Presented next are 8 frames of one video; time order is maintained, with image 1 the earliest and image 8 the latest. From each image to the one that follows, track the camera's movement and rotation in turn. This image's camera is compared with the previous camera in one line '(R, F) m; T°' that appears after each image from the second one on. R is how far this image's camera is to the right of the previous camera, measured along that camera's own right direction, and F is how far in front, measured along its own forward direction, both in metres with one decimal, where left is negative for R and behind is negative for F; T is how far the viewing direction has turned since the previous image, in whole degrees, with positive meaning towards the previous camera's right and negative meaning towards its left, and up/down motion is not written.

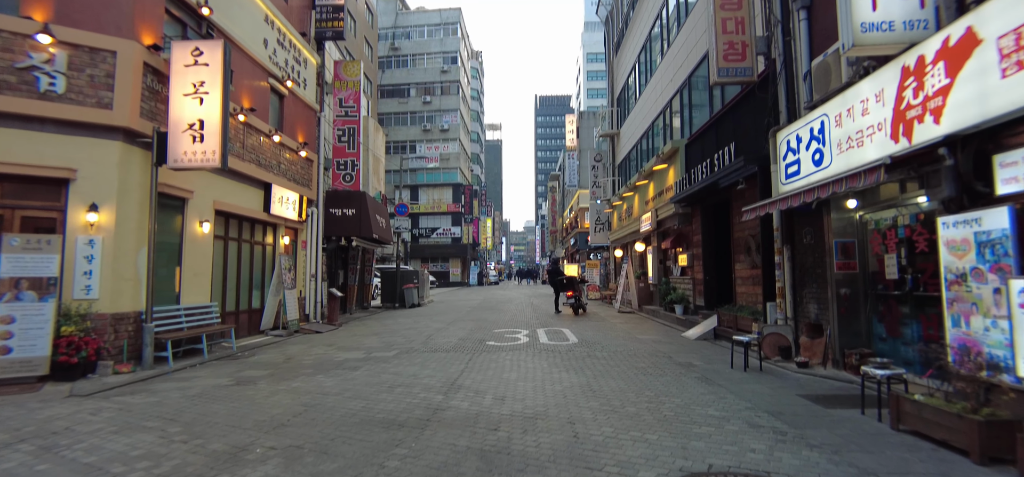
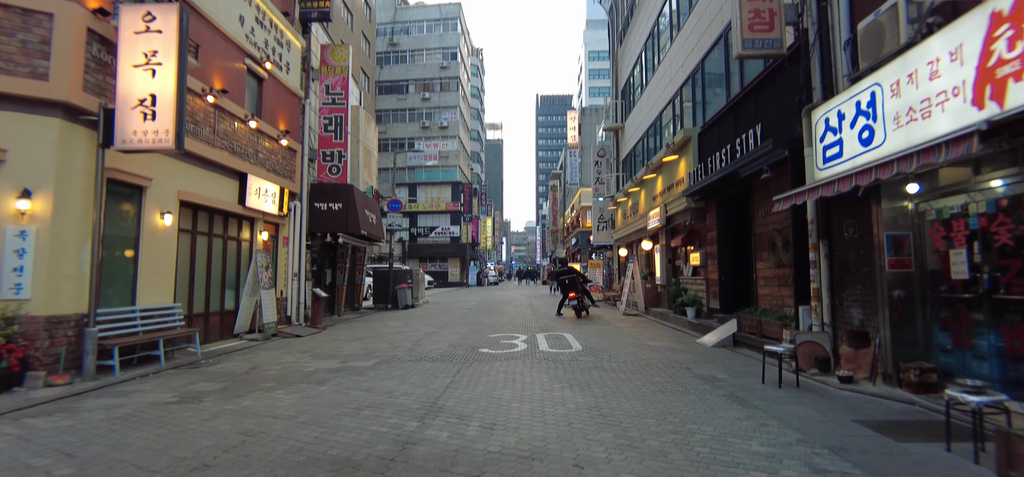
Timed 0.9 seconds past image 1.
(+0.1, +1.1) m; 0°
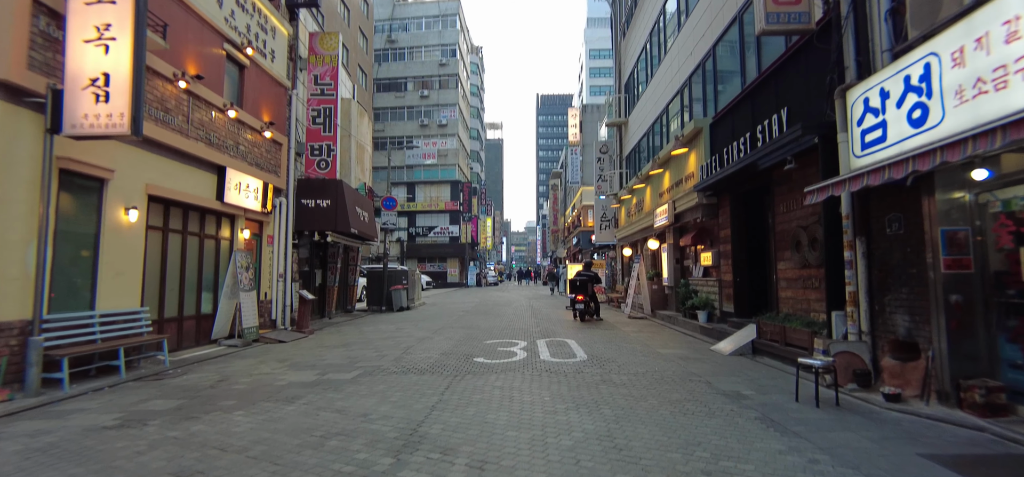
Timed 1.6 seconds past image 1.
(0.0, +0.8) m; 0°
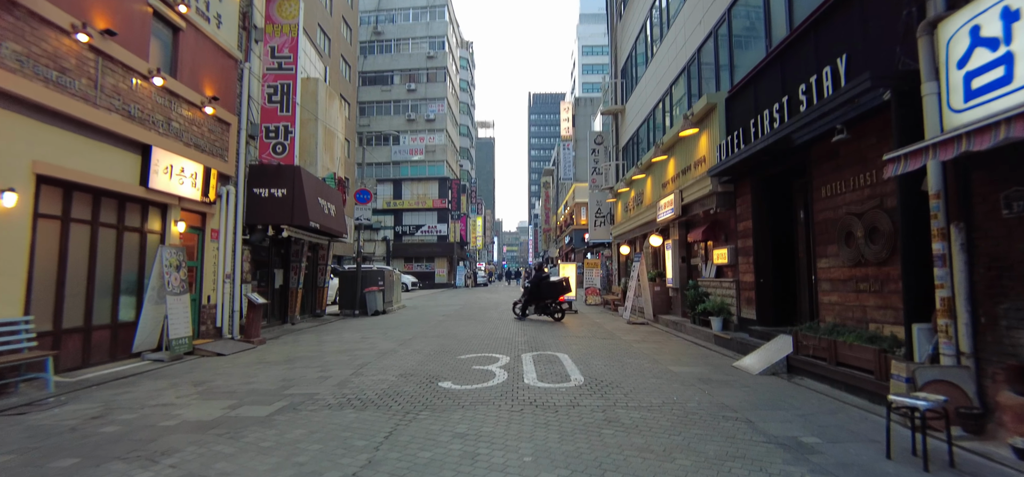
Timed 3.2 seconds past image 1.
(+0.2, +1.7) m; +1°
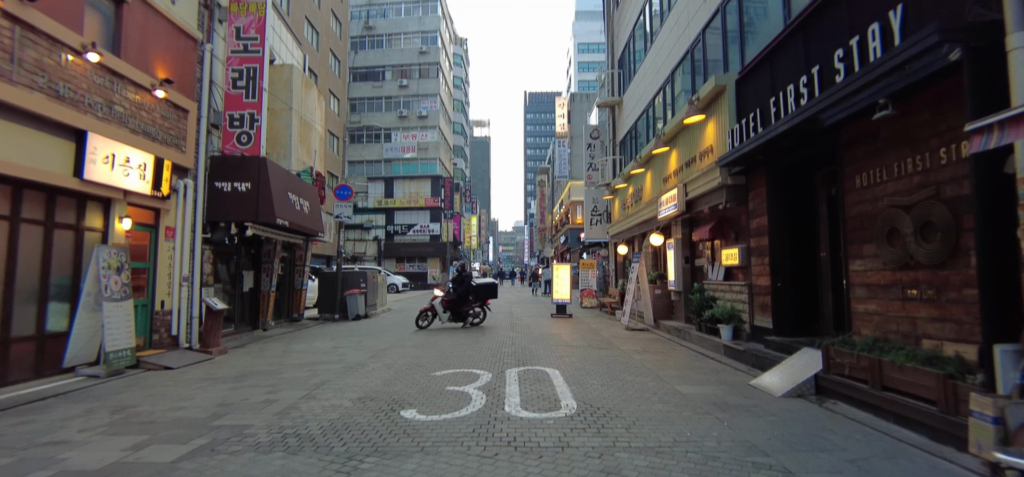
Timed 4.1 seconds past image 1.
(+0.2, +1.1) m; 0°
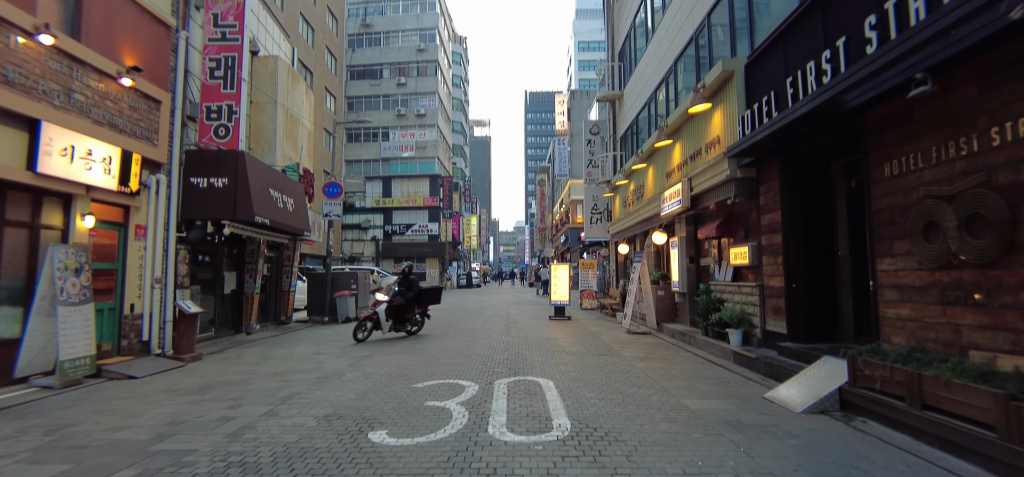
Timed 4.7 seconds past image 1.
(+0.2, +0.7) m; 0°
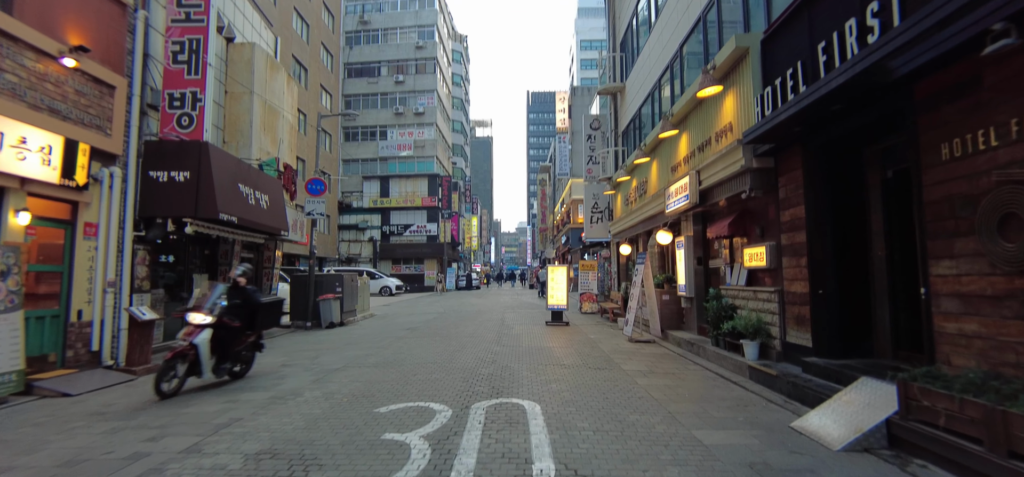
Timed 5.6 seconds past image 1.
(+0.2, +1.0) m; 0°
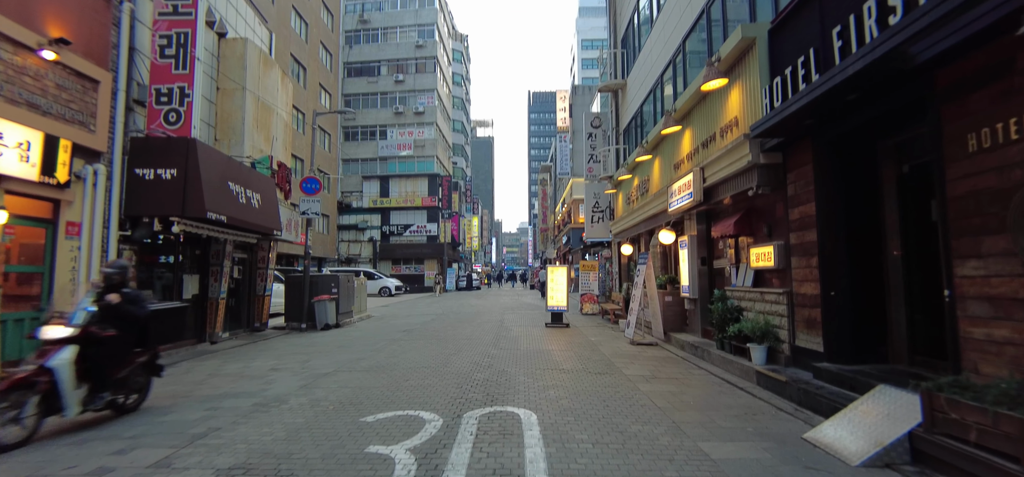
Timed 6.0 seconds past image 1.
(+0.1, +0.3) m; 0°
